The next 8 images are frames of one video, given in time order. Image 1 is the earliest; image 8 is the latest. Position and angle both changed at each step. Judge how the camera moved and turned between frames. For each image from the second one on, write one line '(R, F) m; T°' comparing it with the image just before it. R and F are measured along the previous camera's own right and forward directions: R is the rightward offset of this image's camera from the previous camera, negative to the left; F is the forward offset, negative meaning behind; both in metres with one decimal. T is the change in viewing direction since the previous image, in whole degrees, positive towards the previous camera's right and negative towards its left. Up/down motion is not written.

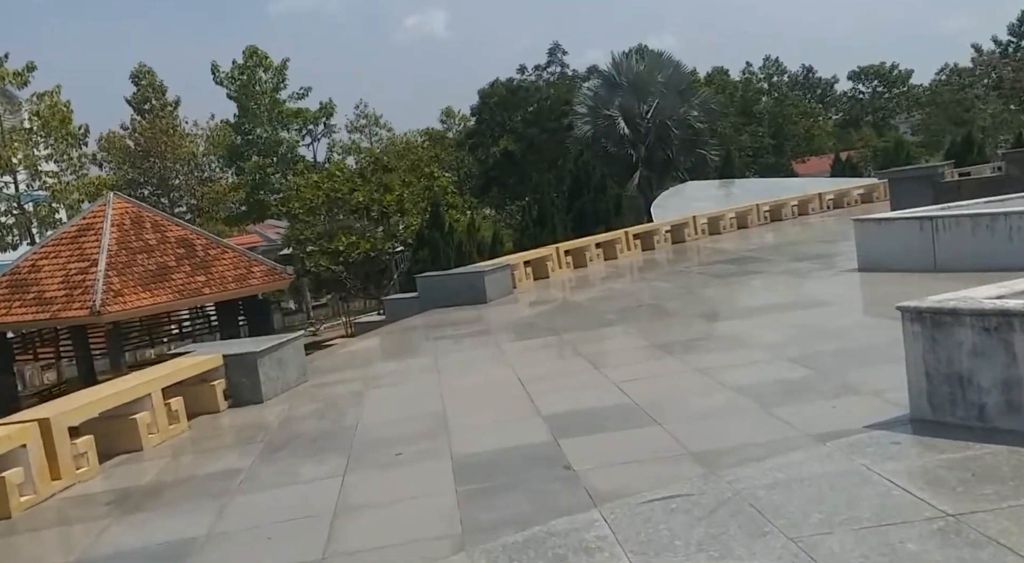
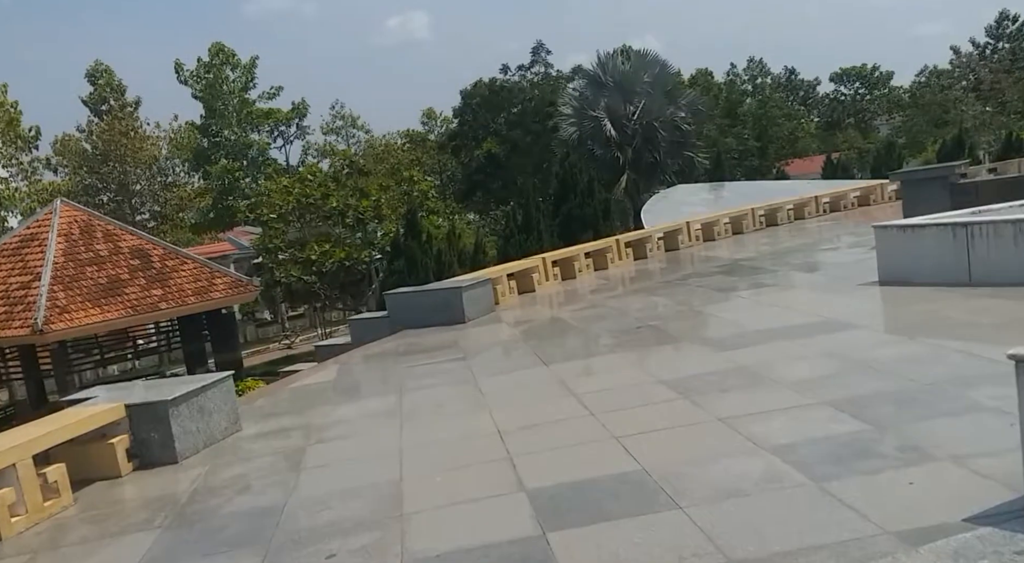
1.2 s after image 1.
(+0.1, +1.5) m; +1°
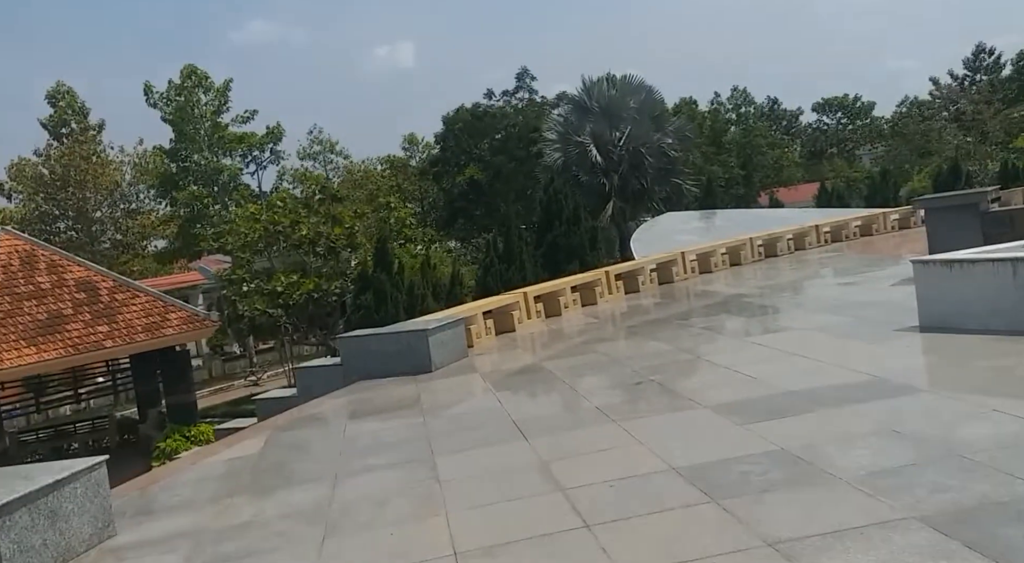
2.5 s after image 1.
(+0.1, +1.6) m; +1°
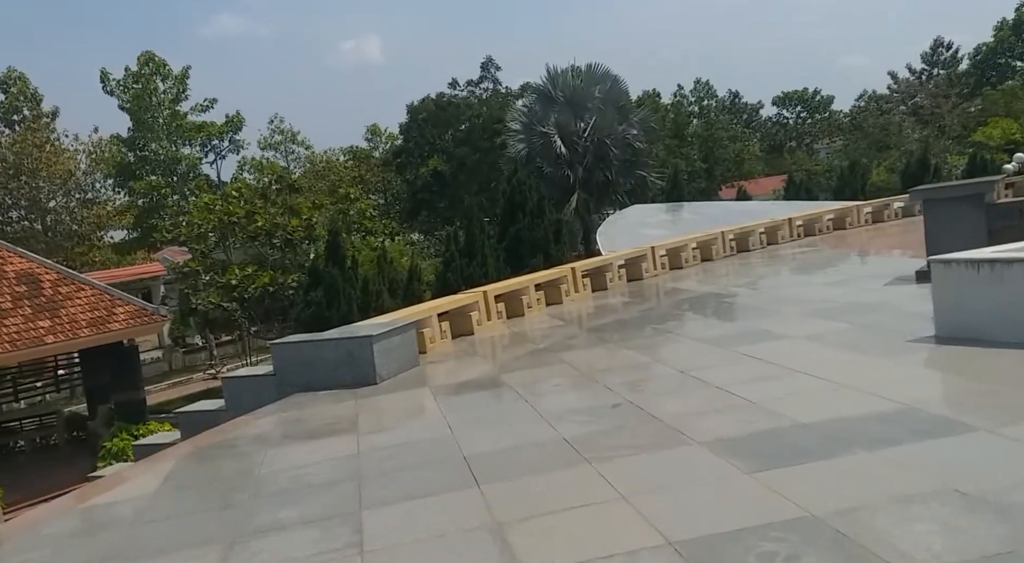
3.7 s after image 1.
(0.0, +0.7) m; +2°
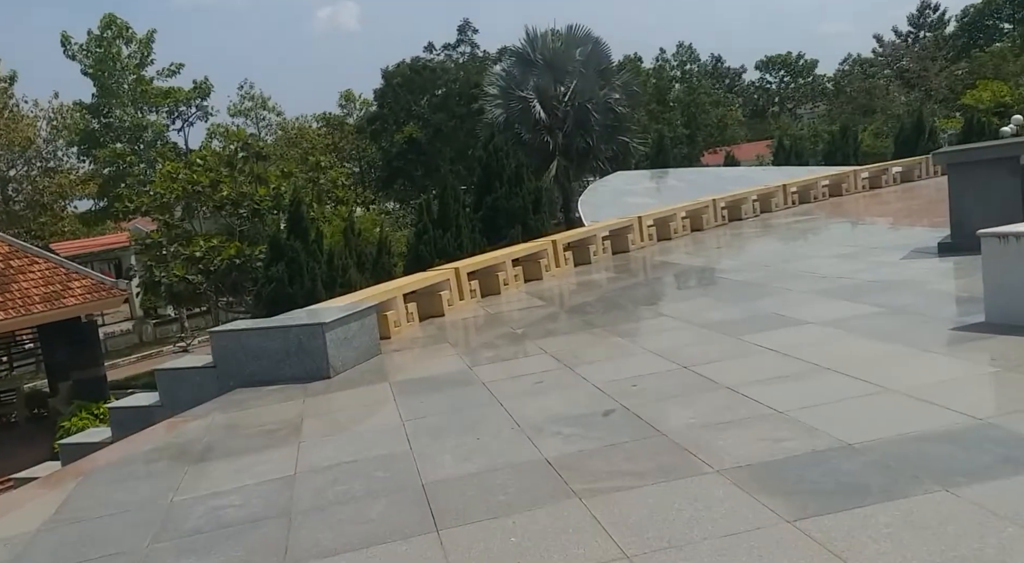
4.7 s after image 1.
(+0.1, +1.1) m; +1°
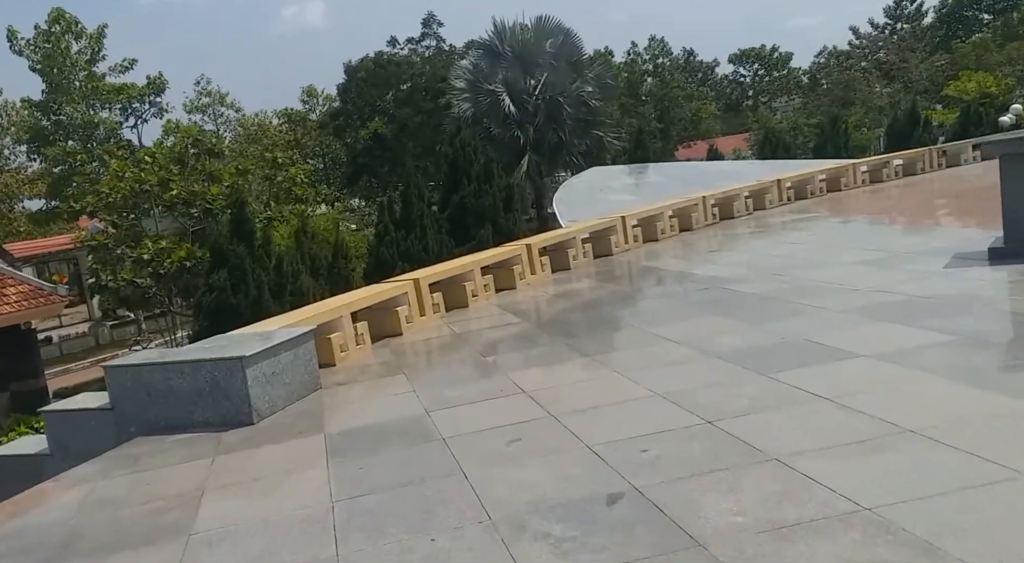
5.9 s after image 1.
(0.0, +1.5) m; +2°
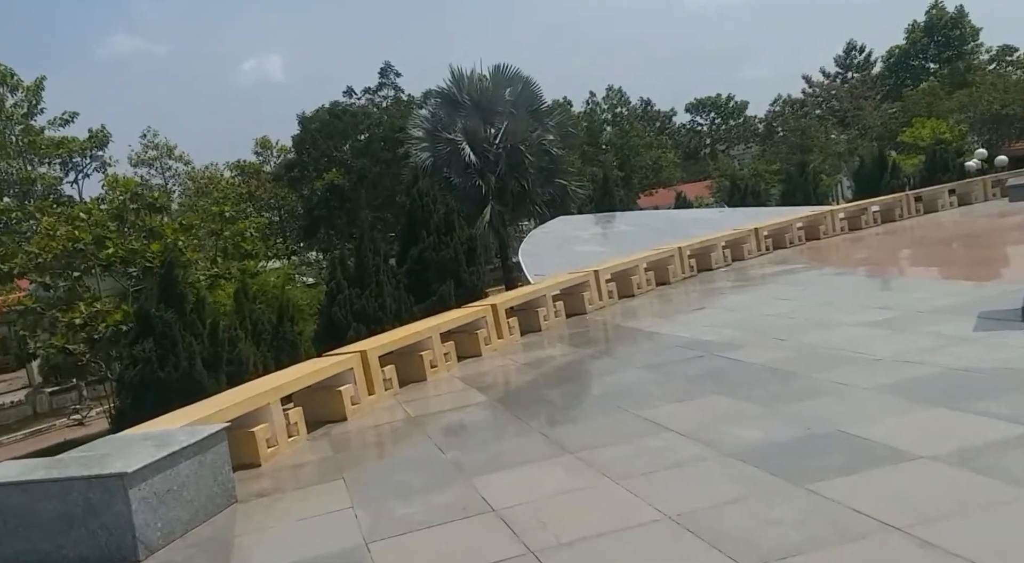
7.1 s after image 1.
(0.0, +1.2) m; +2°
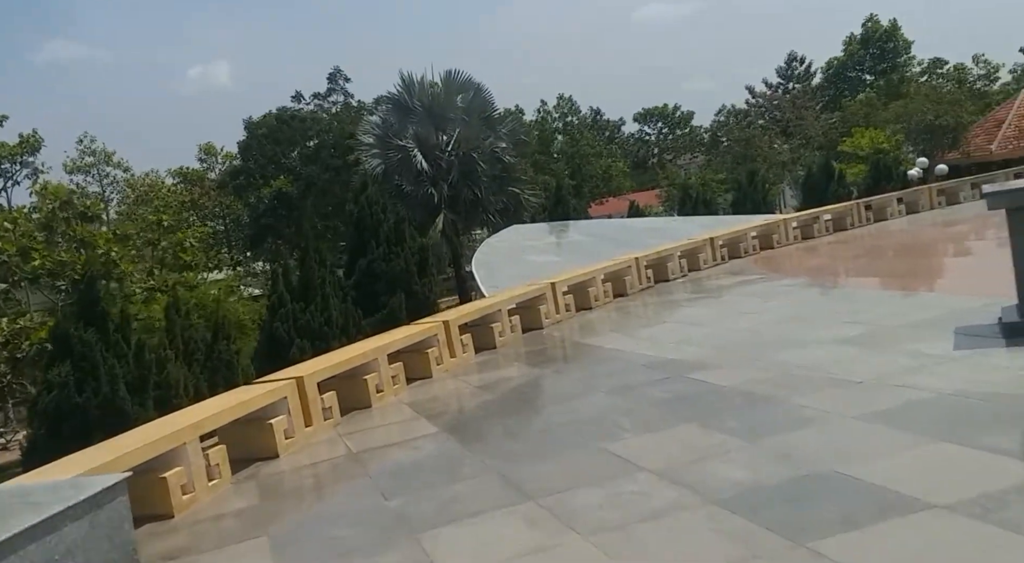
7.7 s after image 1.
(0.0, +0.7) m; +3°
